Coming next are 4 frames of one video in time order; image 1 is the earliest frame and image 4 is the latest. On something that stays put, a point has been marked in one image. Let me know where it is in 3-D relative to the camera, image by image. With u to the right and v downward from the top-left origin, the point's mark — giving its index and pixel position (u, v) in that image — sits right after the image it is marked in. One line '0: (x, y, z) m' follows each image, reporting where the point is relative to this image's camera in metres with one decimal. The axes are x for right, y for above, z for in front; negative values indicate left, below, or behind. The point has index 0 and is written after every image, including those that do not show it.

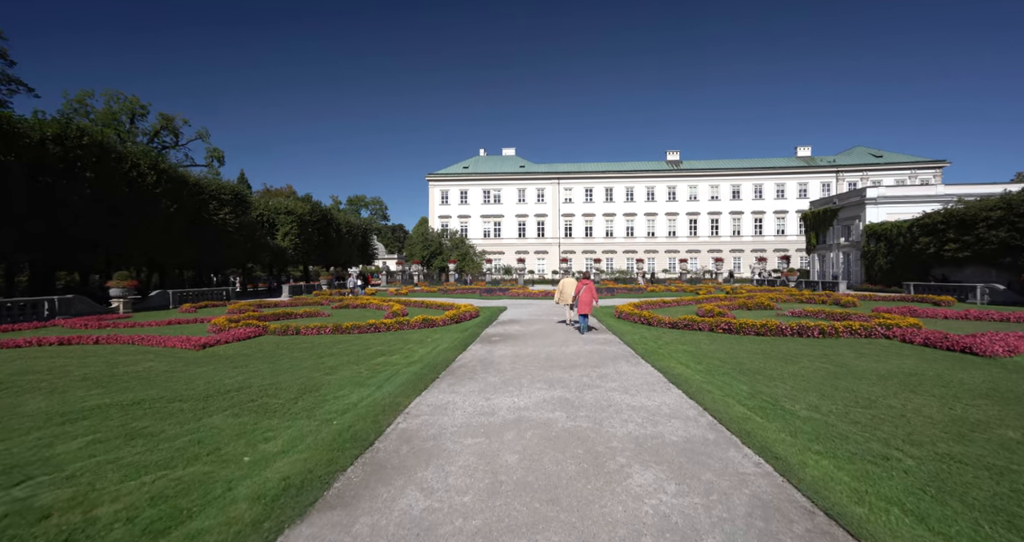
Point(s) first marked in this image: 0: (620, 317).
0: (+3.6, -1.5, +14.4) m
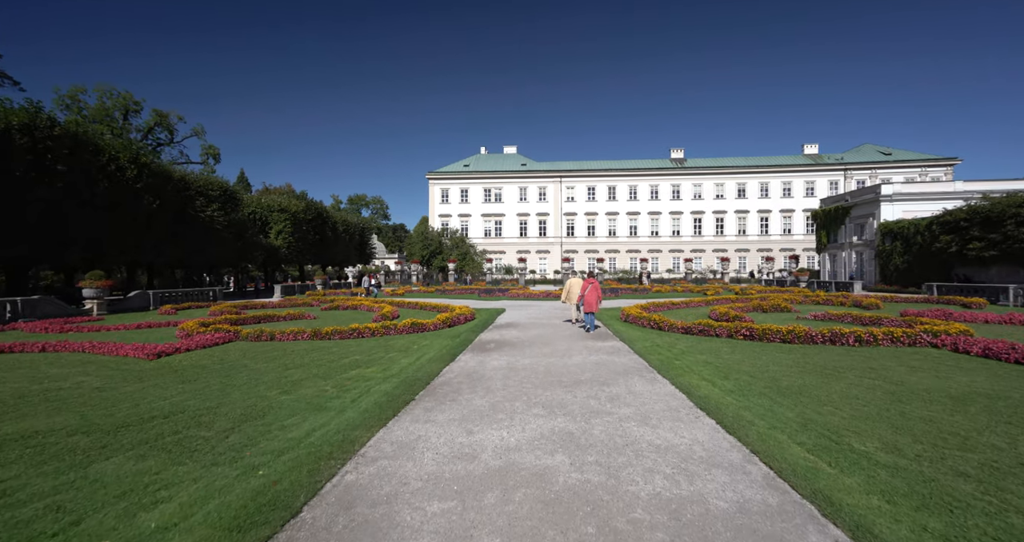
0: (+3.5, -1.5, +13.3) m
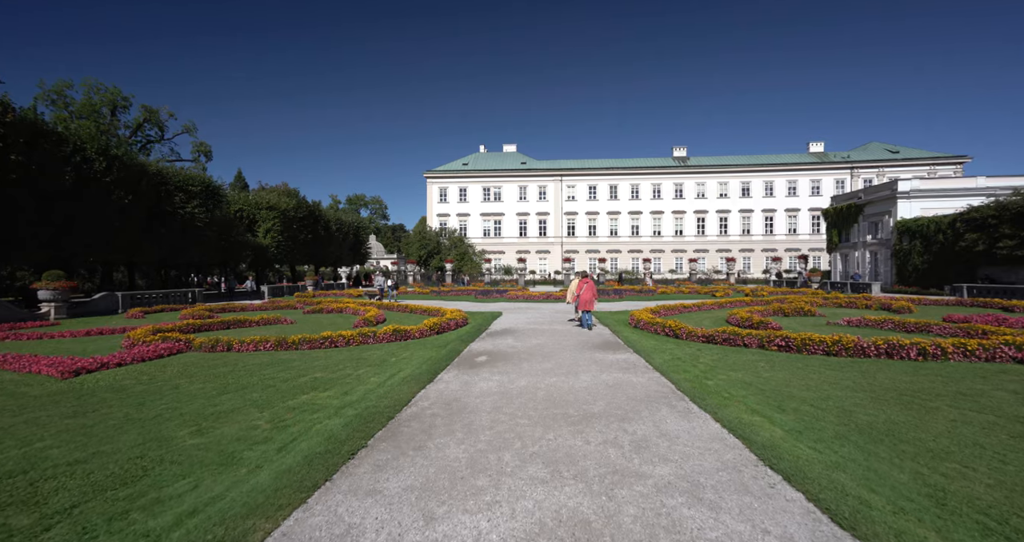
0: (+3.4, -1.5, +11.9) m
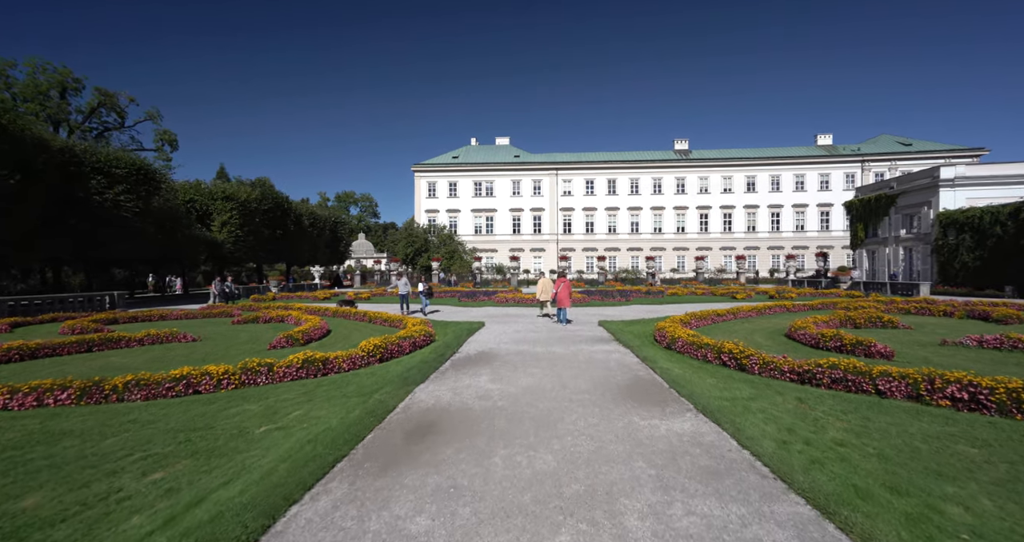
0: (+3.0, -1.5, +8.2) m
